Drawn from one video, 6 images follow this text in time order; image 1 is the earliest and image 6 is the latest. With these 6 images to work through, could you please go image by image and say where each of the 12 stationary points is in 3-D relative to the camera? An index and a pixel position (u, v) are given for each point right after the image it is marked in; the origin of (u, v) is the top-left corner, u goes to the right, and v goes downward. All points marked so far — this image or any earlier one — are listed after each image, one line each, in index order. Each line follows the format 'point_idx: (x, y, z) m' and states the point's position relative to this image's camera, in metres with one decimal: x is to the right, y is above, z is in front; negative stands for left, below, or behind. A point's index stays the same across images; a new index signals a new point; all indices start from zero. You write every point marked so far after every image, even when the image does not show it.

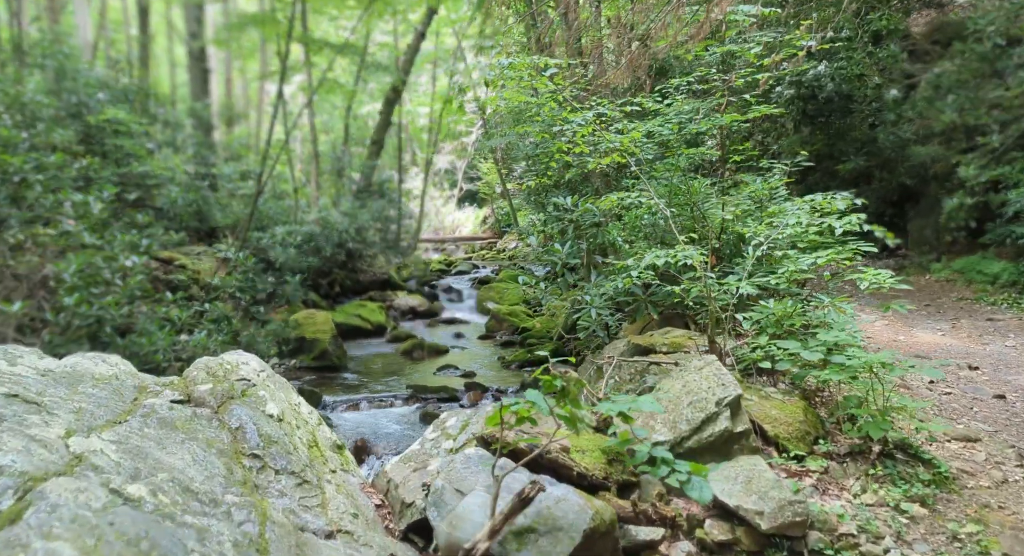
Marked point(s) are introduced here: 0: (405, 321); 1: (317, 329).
0: (-2.0, -0.8, +12.8) m
1: (-2.4, -0.6, +8.4) m
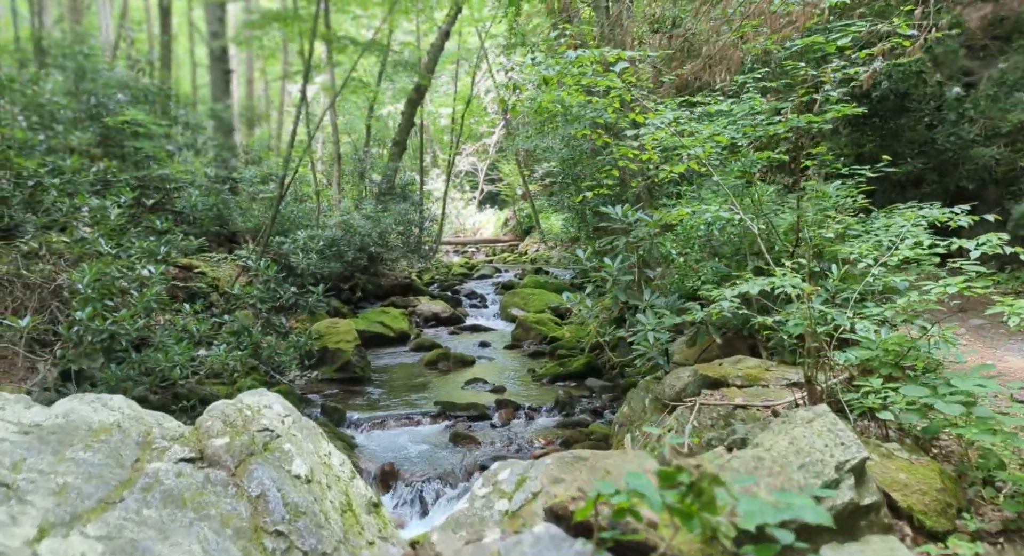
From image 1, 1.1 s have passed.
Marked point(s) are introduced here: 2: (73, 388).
0: (-1.6, -0.9, +12.4) m
1: (-2.1, -0.7, +8.1) m
2: (-3.4, -0.9, +5.2) m
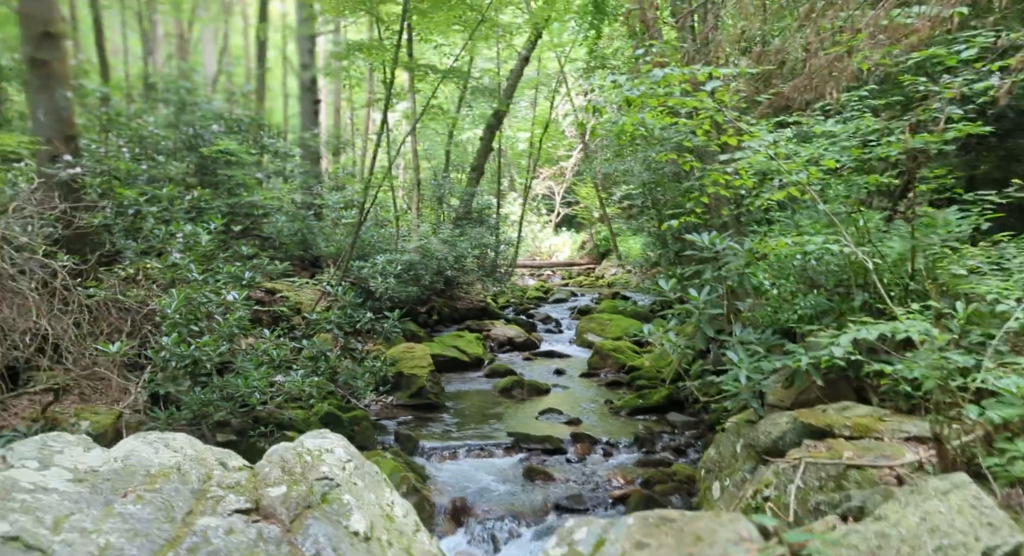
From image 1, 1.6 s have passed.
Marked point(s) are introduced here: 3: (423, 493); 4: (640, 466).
0: (-0.2, -1.4, +12.3) m
1: (-1.2, -1.0, +8.1) m
2: (-2.8, -1.1, +5.4) m
3: (-0.6, -1.6, +4.9) m
4: (+1.0, -1.5, +5.4) m
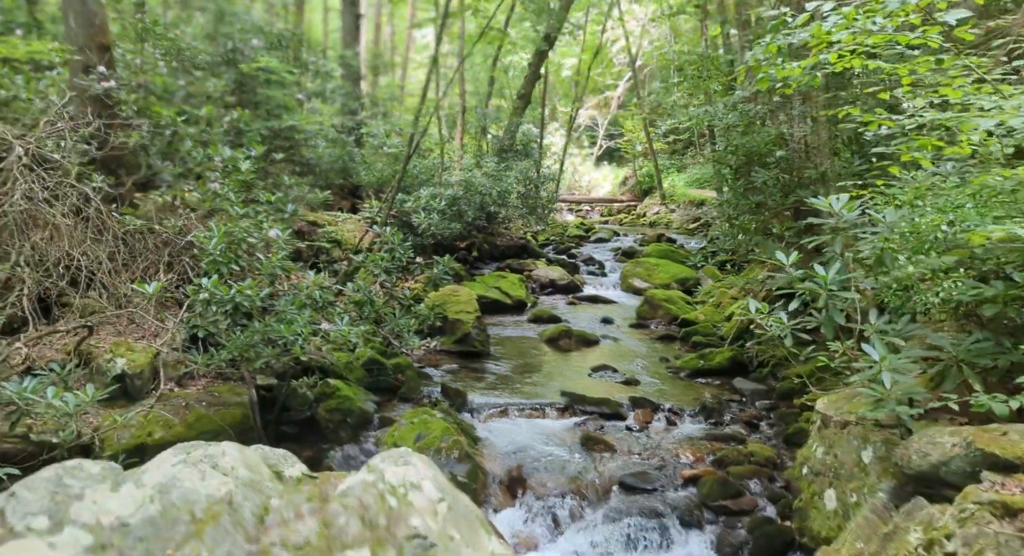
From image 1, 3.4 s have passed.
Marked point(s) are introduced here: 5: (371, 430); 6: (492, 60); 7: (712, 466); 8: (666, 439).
0: (+0.6, -0.3, +11.9) m
1: (-0.6, -0.3, +7.7) m
2: (-2.3, -0.6, +5.0) m
3: (-0.2, -1.2, +4.5) m
4: (+1.4, -1.2, +4.9) m
5: (-1.2, -1.3, +5.6) m
6: (-0.4, +4.2, +12.9) m
7: (+1.3, -1.3, +4.5) m
8: (+1.2, -1.2, +5.0) m
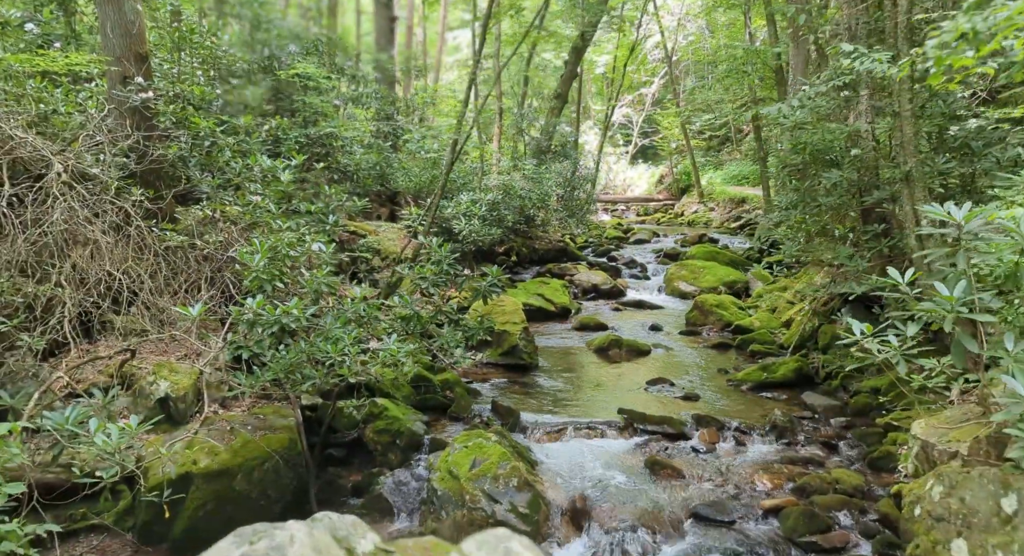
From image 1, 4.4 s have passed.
0: (+1.3, -0.4, +11.6) m
1: (-0.1, -0.4, +7.4) m
2: (-1.9, -0.7, +4.8) m
3: (+0.2, -1.3, +4.2) m
4: (+1.9, -1.3, +4.6) m
5: (-0.7, -1.4, +5.4) m
6: (+0.3, +4.1, +12.6) m
7: (+1.7, -1.3, +4.2) m
8: (+1.6, -1.3, +4.7) m
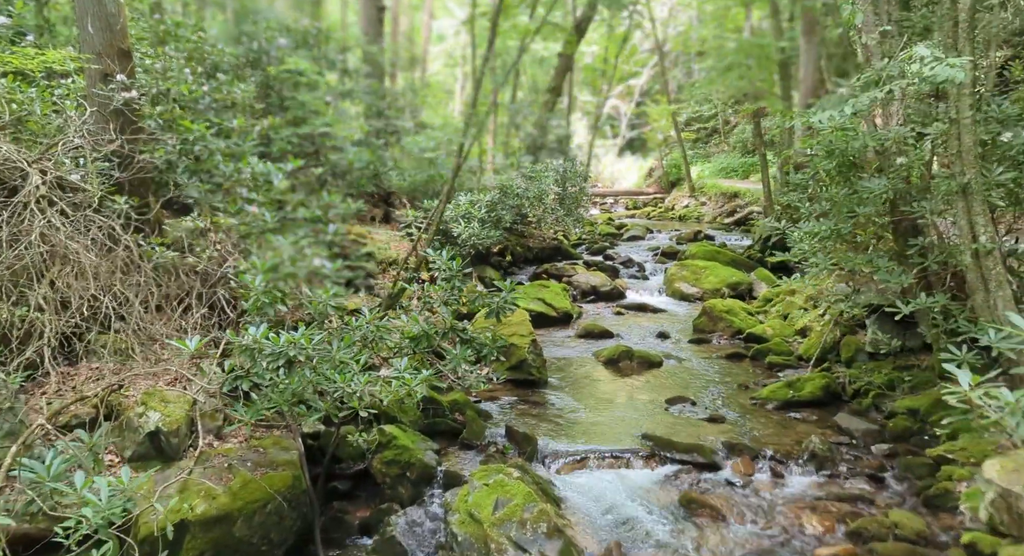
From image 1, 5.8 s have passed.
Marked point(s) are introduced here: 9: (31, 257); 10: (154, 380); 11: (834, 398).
0: (+1.3, -0.4, +11.2) m
1: (0.0, -0.5, +7.0) m
2: (-1.8, -0.8, +4.4) m
3: (+0.3, -1.5, +3.9) m
4: (+2.0, -1.4, +4.2) m
5: (-0.6, -1.5, +5.0) m
6: (+0.3, +4.0, +12.2) m
7: (+1.9, -1.5, +3.8) m
8: (+1.7, -1.4, +4.3) m
9: (-3.1, +0.1, +4.3) m
10: (-2.6, -0.7, +4.8) m
11: (+2.8, -1.1, +5.9) m
